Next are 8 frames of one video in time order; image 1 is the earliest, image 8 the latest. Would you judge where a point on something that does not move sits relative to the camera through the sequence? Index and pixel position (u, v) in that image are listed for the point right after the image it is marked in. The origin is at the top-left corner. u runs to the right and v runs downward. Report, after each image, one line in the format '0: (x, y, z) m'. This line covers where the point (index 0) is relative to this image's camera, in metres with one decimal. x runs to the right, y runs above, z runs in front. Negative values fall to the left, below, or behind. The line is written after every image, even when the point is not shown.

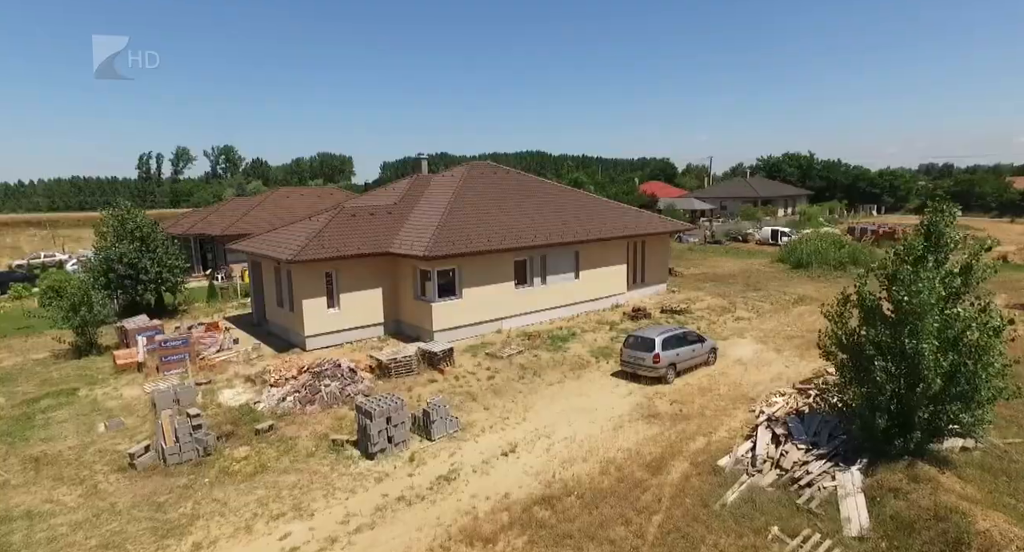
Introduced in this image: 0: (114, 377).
0: (-11.4, -3.0, +17.5) m
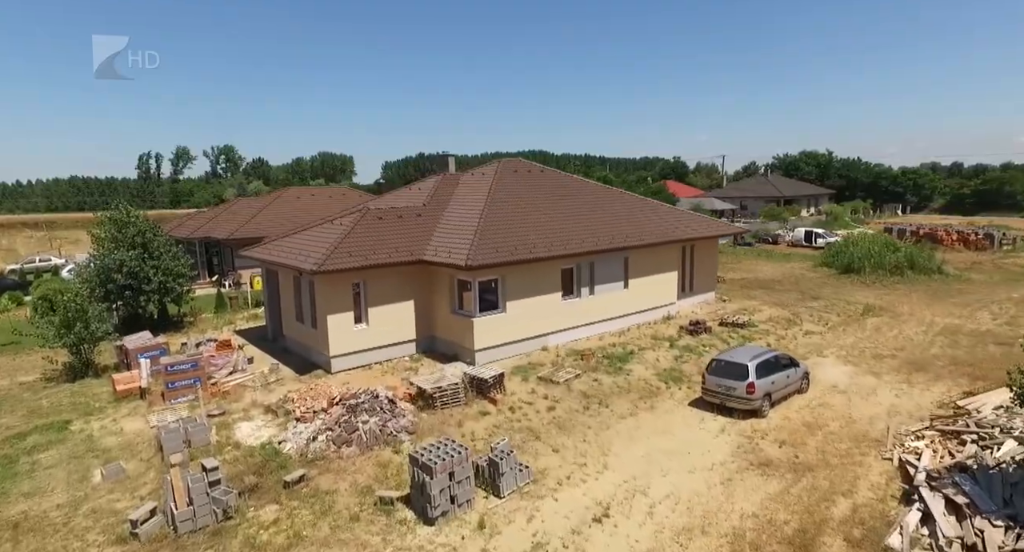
0: (-10.0, -3.3, +15.3) m
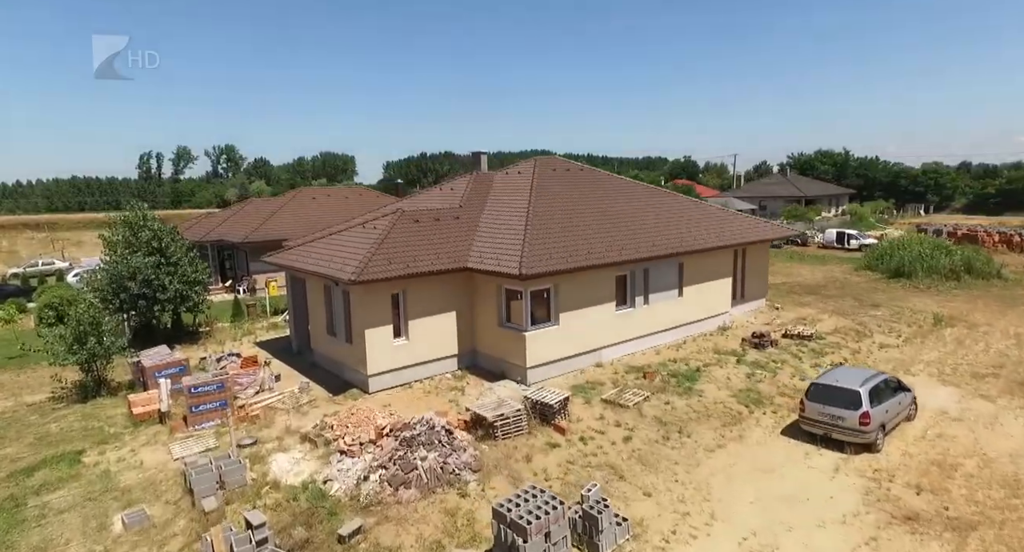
0: (-8.6, -3.6, +13.8) m
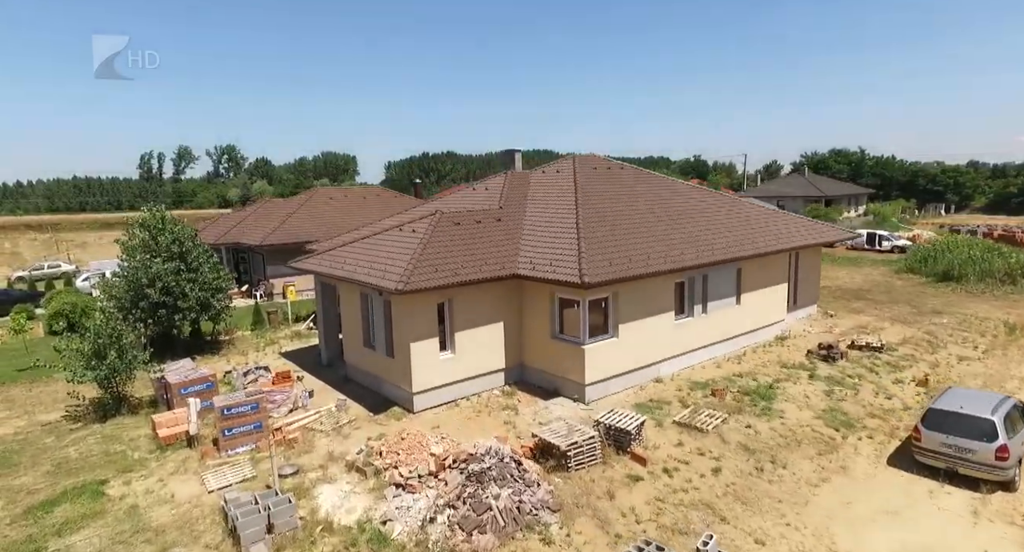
0: (-7.3, -3.8, +12.5) m
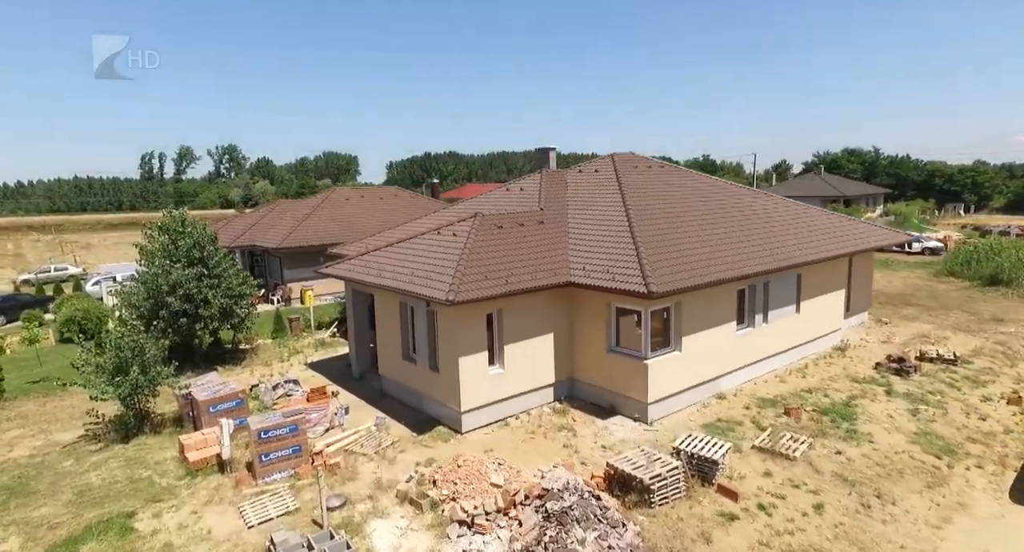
0: (-6.1, -4.0, +11.5) m
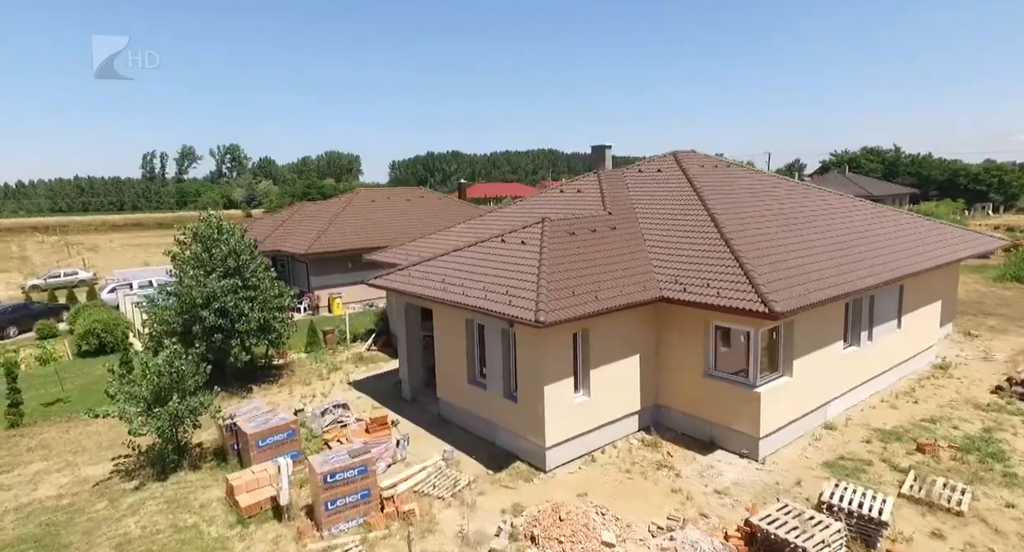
0: (-4.4, -4.3, +9.9) m
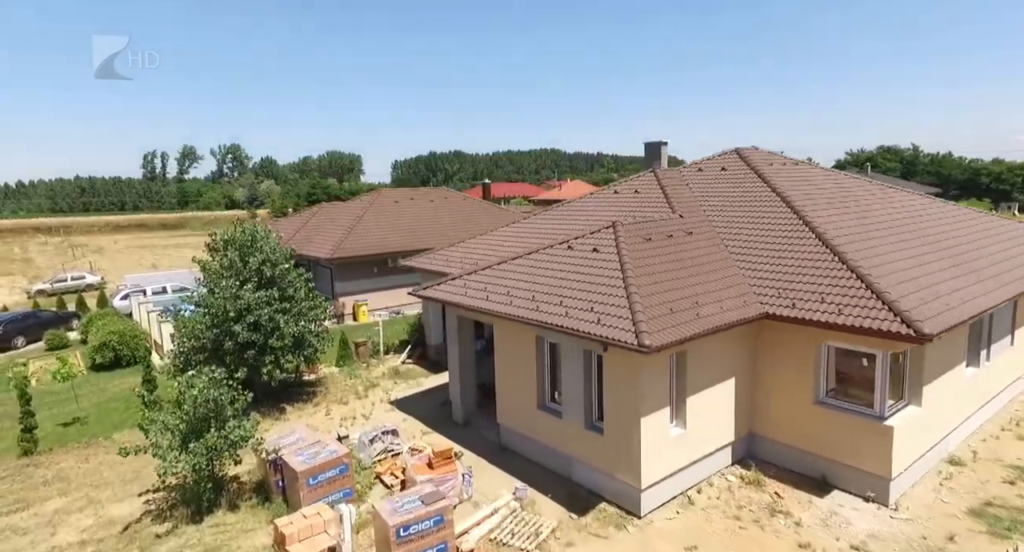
0: (-2.9, -4.6, +8.4) m
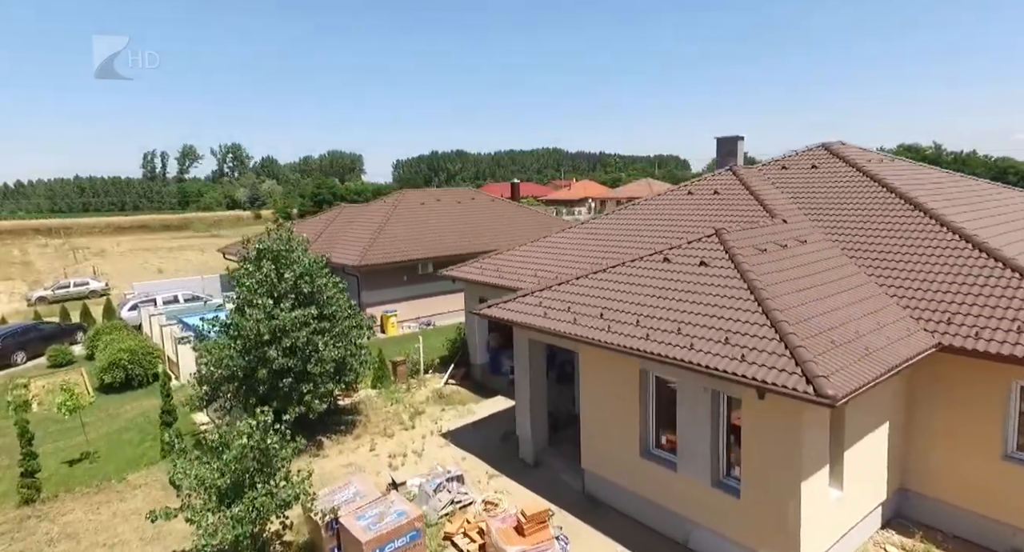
0: (-1.2, -4.9, +6.3) m
